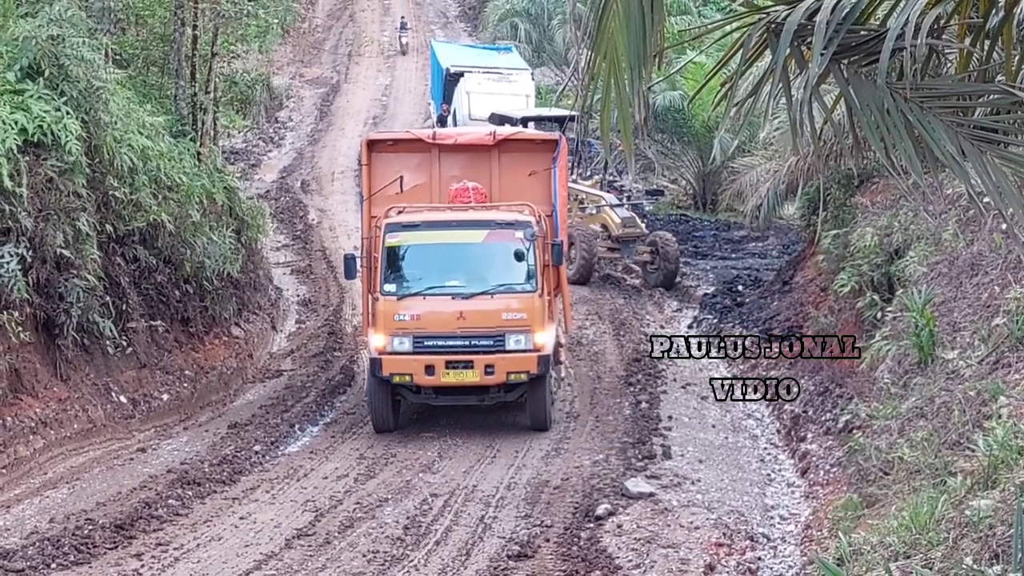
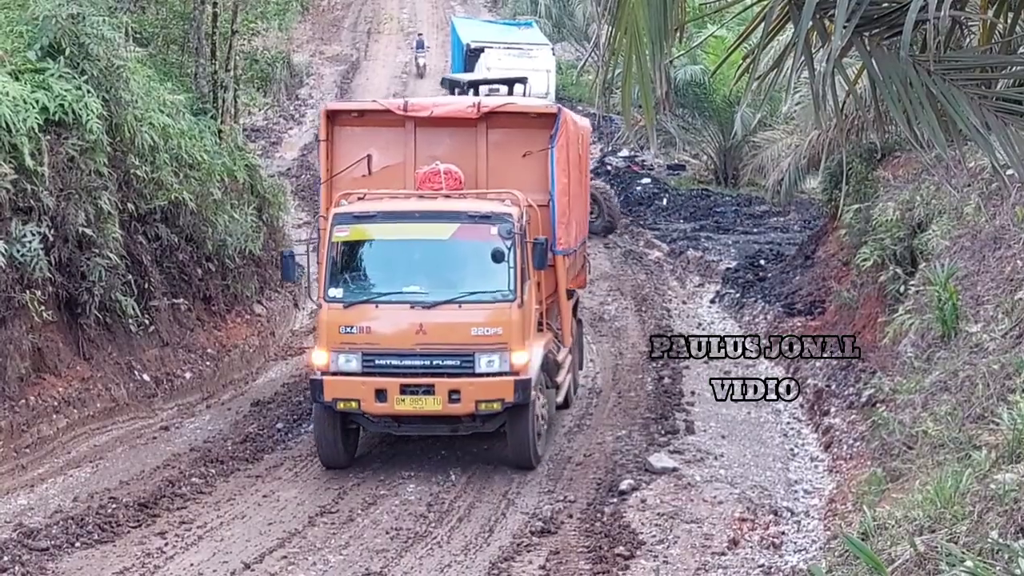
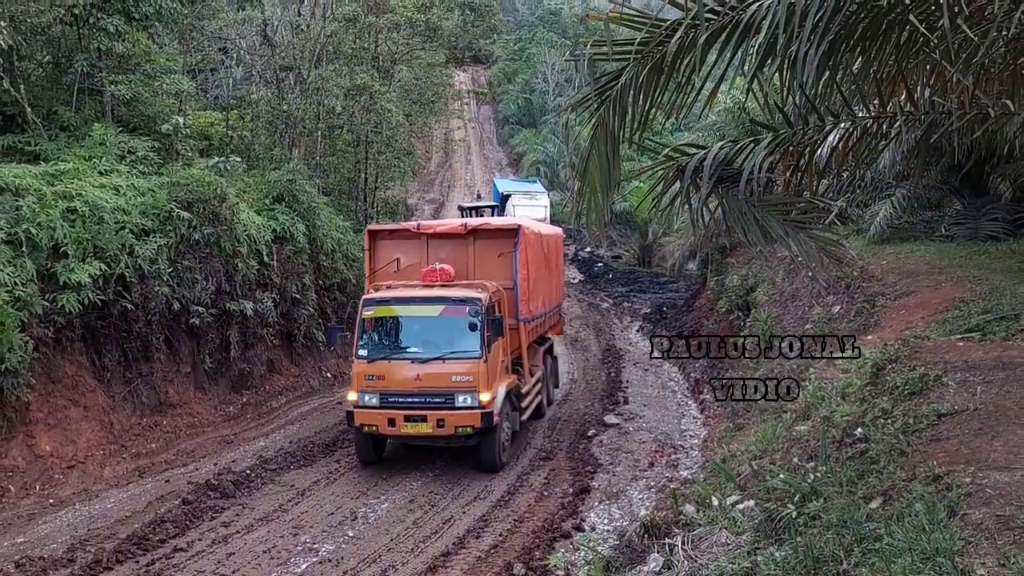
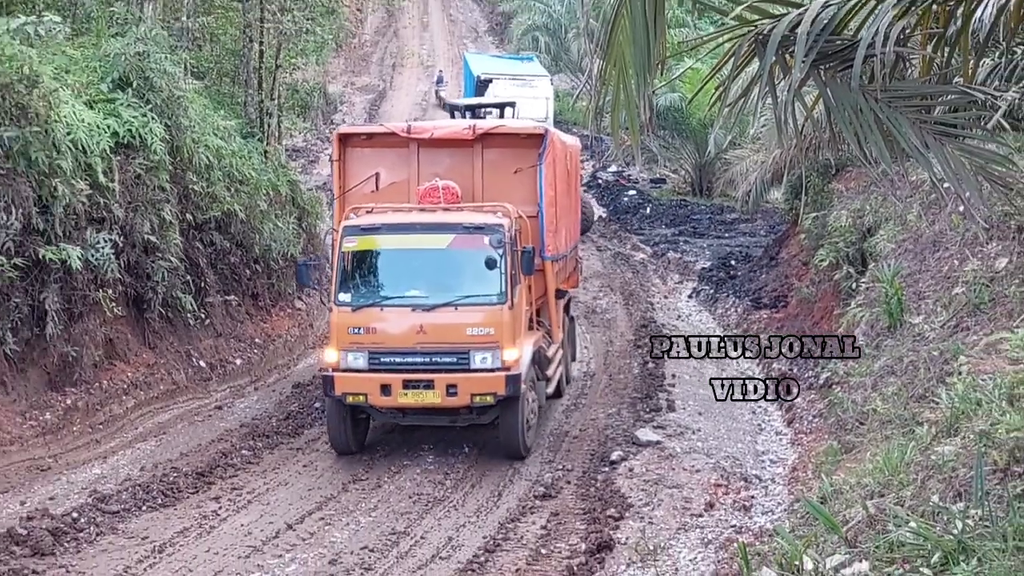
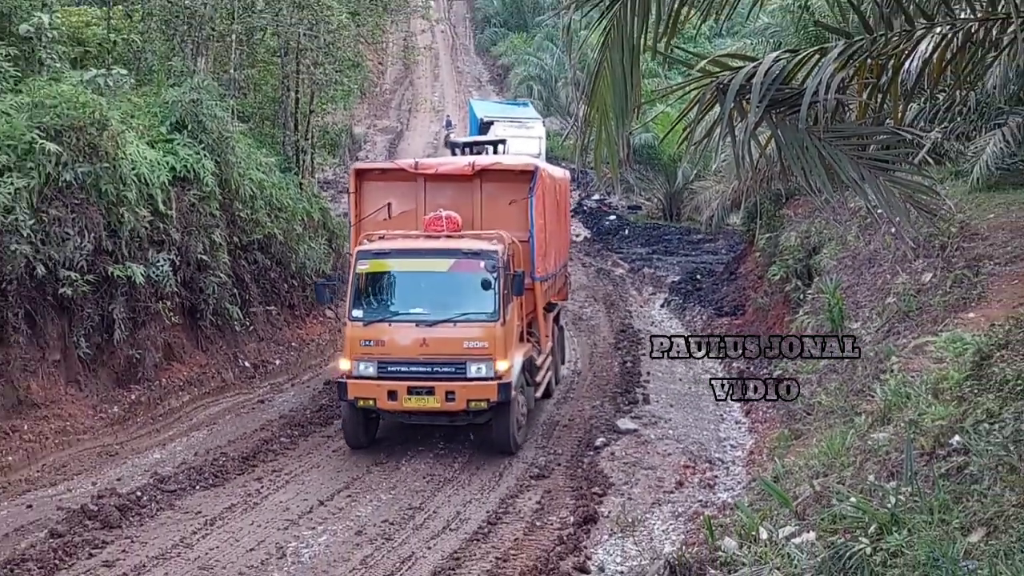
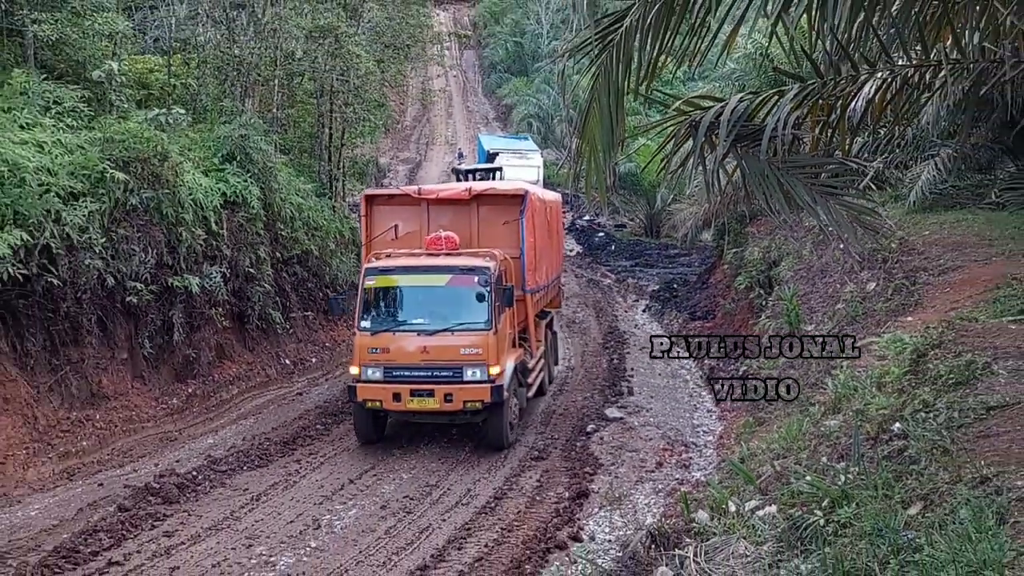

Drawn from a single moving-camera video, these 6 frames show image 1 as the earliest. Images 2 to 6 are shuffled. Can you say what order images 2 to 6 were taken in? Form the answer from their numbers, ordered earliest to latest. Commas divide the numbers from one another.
2, 4, 5, 6, 3
